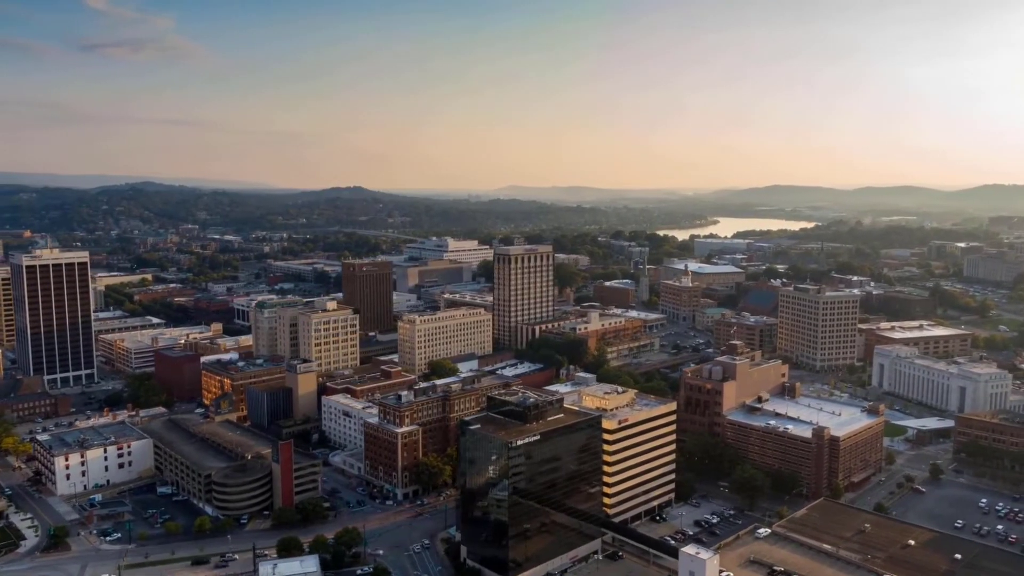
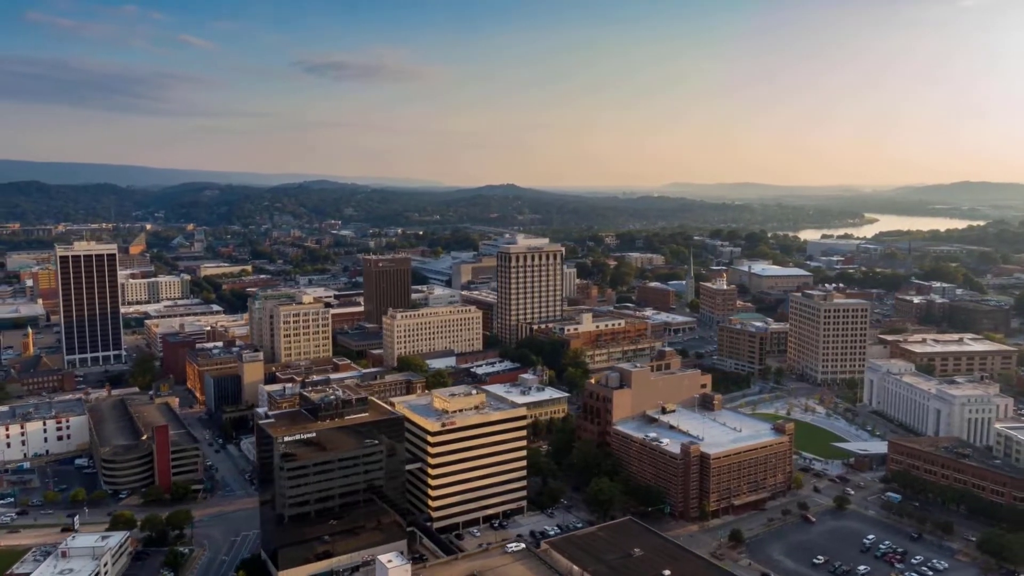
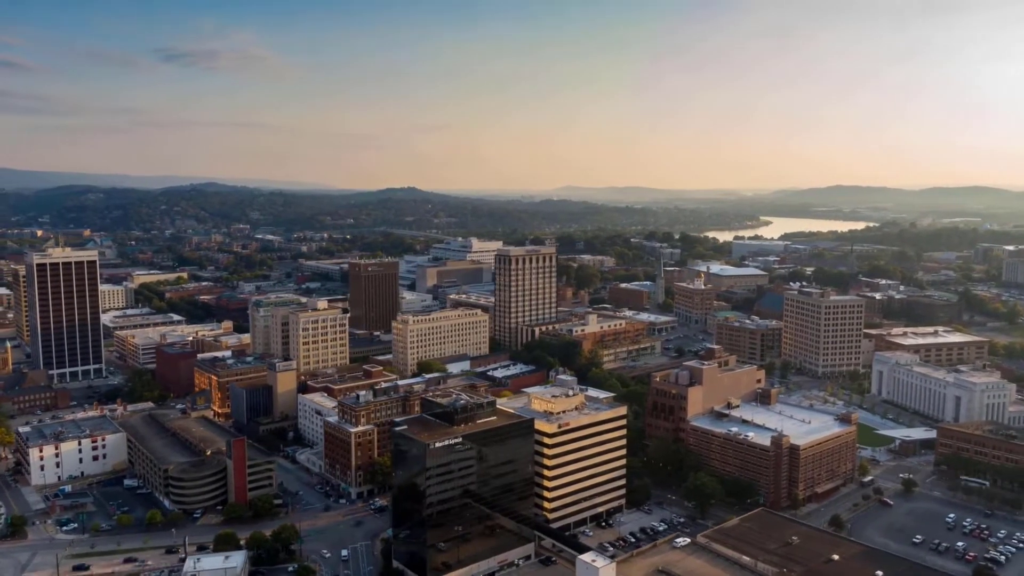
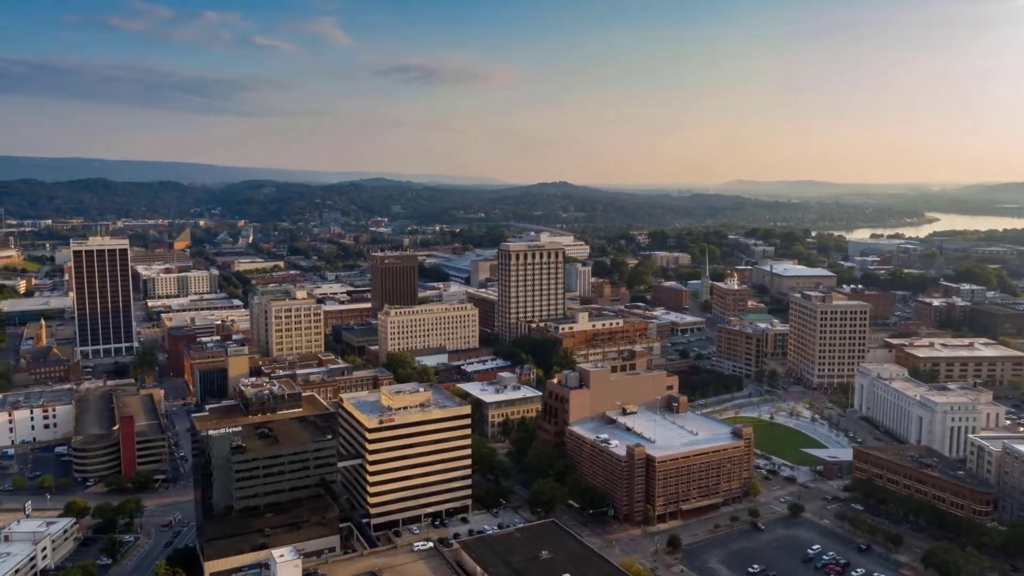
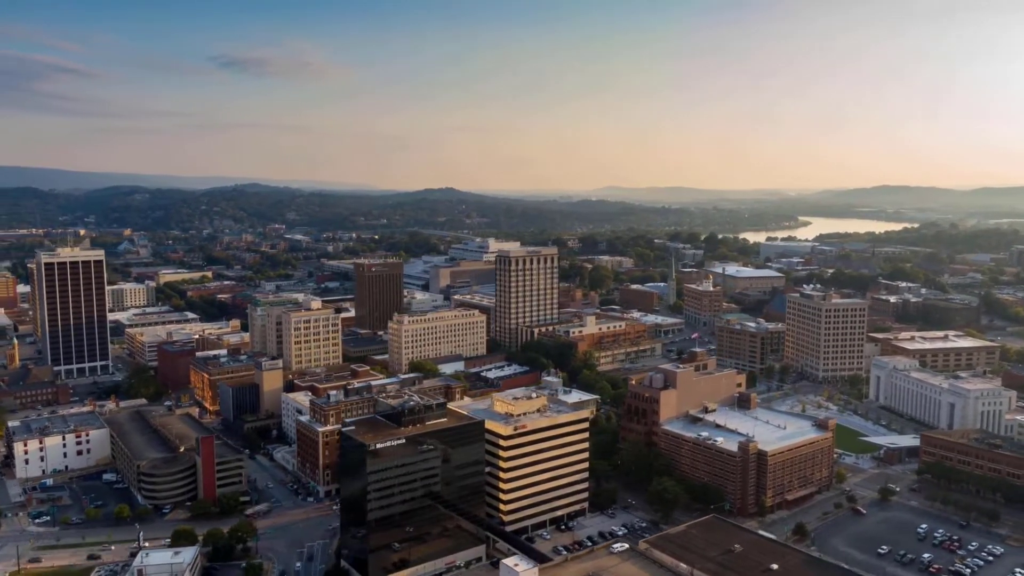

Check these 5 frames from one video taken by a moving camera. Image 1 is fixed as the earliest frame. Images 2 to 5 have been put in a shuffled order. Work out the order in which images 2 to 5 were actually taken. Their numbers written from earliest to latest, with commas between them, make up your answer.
3, 5, 2, 4
